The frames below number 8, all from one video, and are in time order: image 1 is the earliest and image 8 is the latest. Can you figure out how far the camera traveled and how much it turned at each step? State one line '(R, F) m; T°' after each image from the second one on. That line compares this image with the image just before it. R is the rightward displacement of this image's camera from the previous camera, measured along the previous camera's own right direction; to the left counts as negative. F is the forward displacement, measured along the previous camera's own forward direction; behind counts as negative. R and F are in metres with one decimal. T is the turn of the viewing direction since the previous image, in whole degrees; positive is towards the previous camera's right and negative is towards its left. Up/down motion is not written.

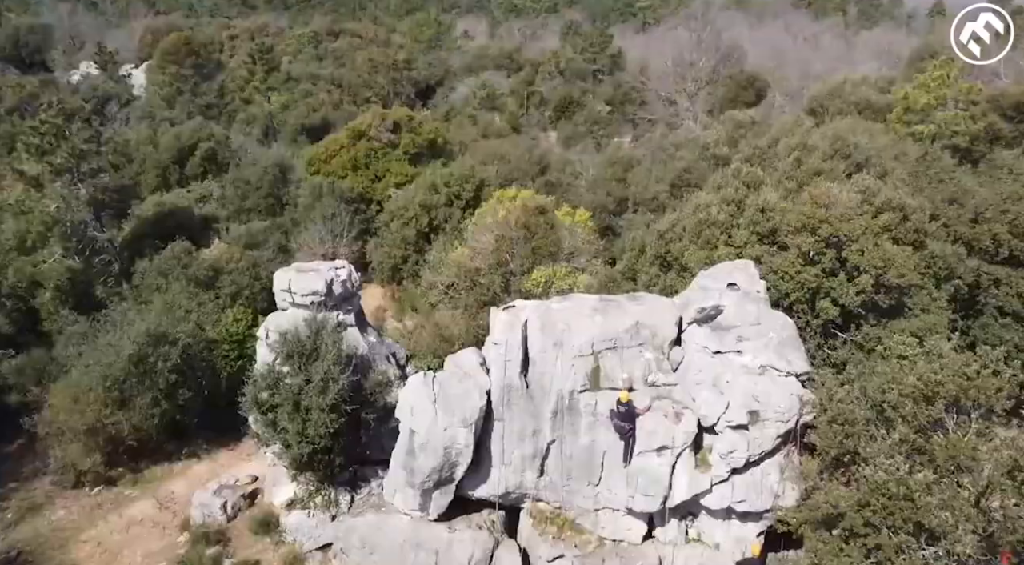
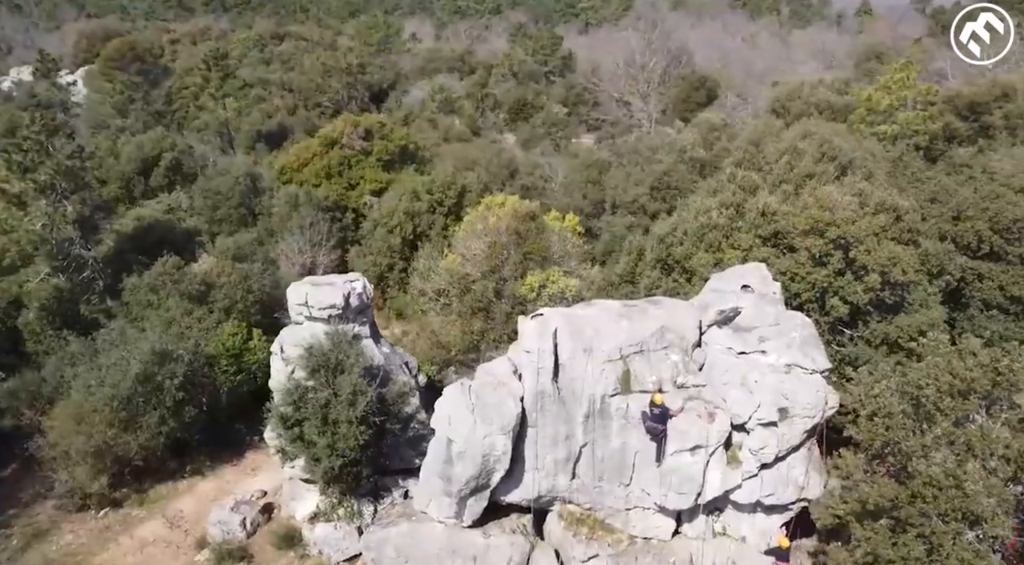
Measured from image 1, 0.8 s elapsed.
(-2.1, -0.4) m; +4°
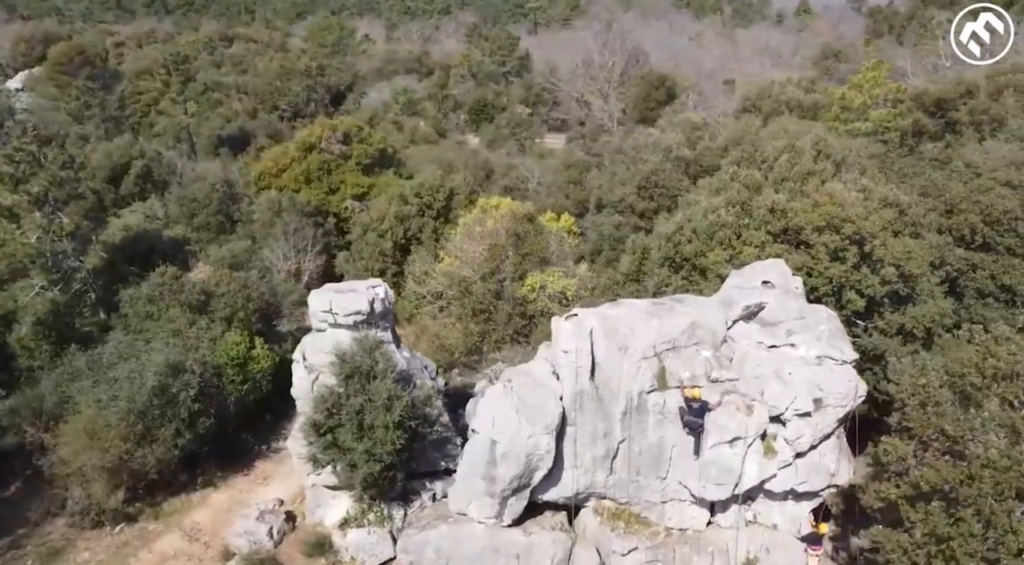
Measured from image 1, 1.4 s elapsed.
(-2.1, -0.3) m; +3°
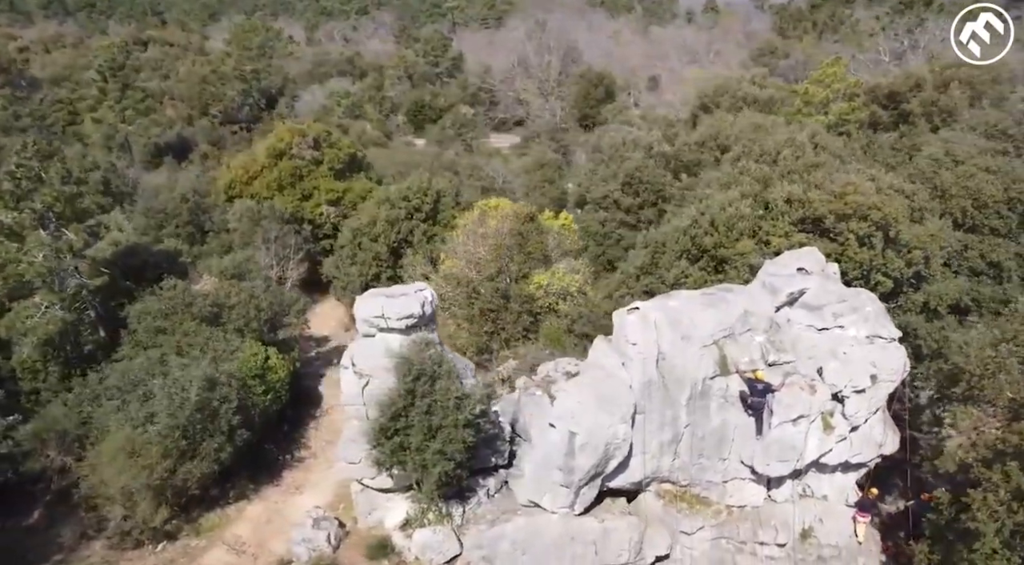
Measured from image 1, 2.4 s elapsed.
(-3.8, -0.5) m; +5°
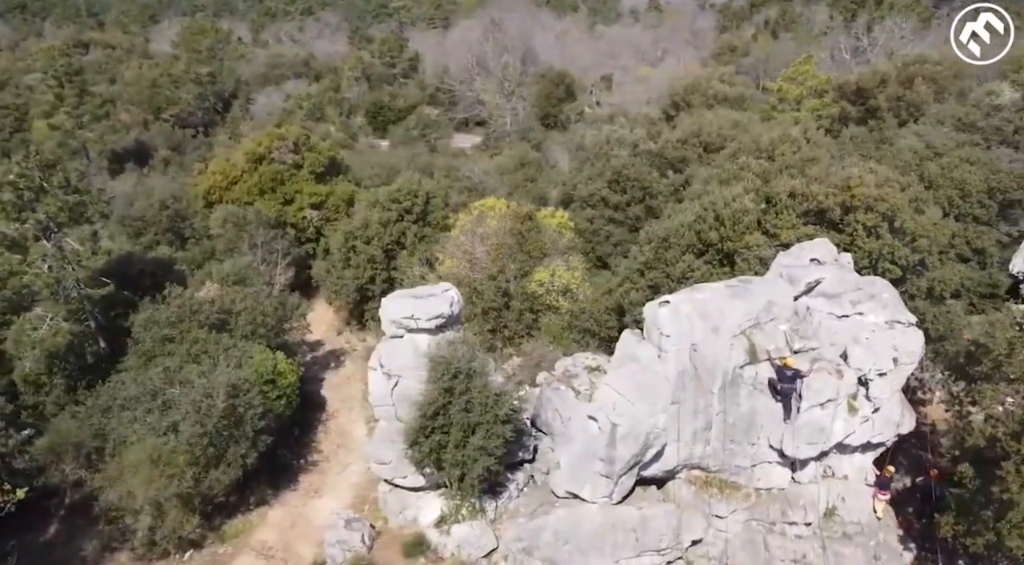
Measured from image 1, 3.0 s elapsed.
(-2.4, -0.4) m; +4°
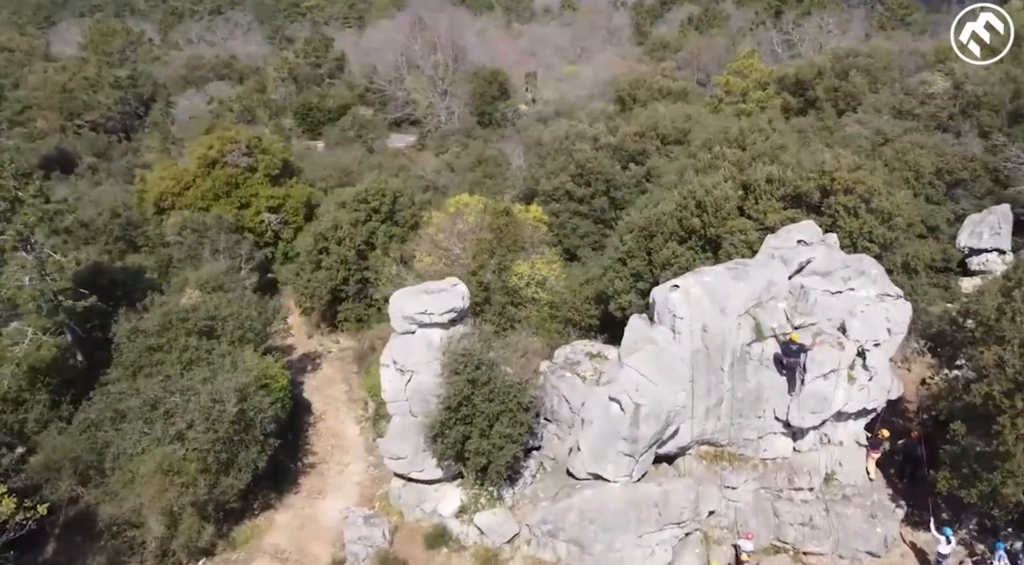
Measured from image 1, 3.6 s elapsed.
(-2.8, -0.5) m; +6°
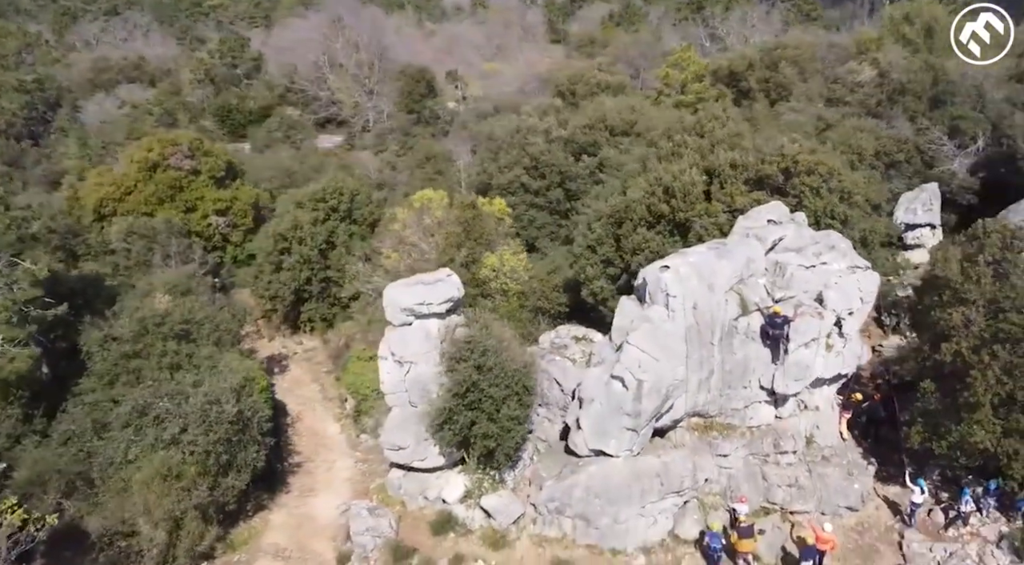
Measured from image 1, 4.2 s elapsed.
(-2.5, -0.6) m; +6°
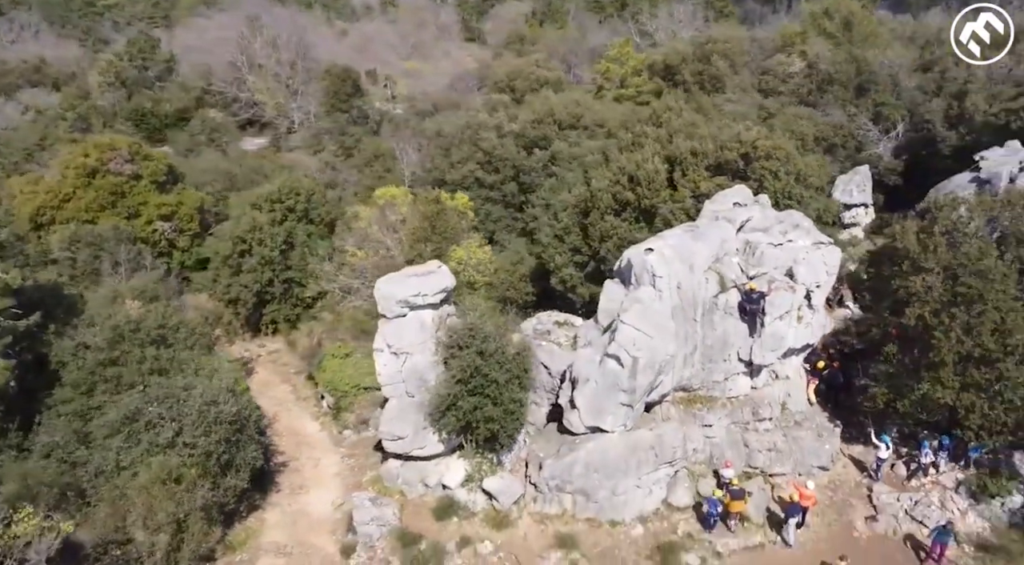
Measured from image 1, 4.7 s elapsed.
(-2.4, -0.7) m; +6°
